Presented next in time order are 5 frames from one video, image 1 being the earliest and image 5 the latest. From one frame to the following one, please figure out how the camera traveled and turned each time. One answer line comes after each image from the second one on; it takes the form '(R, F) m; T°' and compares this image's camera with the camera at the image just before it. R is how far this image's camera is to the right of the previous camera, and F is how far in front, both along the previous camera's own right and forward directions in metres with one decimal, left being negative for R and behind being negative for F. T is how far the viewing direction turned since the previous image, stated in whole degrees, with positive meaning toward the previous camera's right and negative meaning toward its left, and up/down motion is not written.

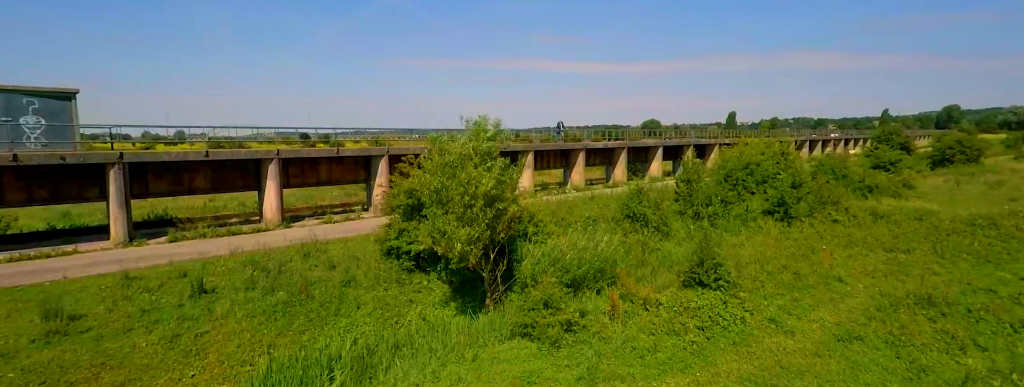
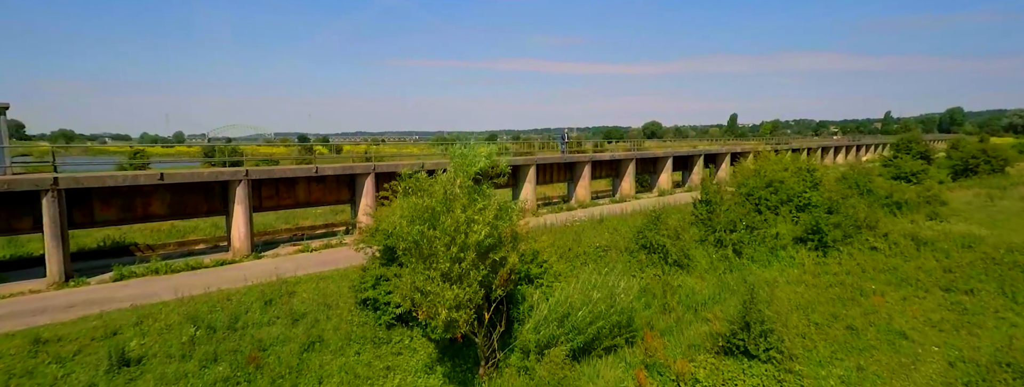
(0.0, +2.2) m; 0°
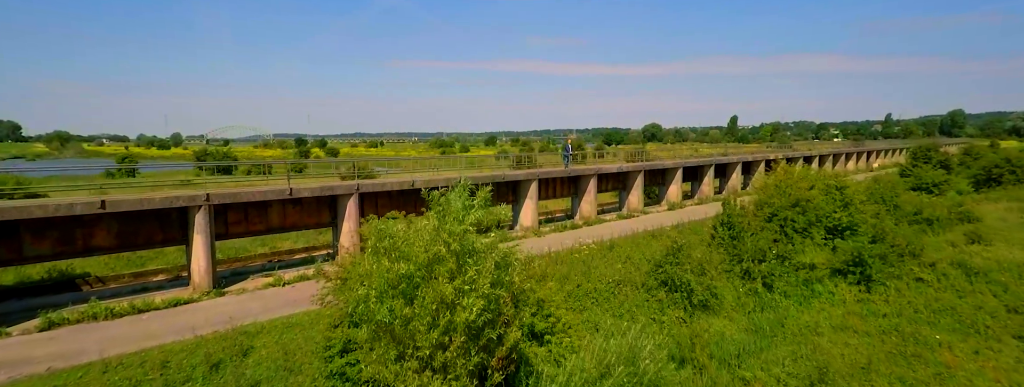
(0.0, +2.1) m; 0°
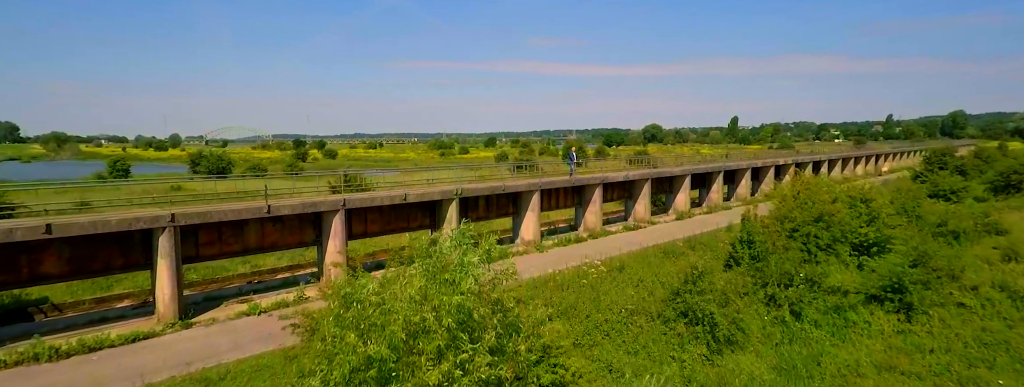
(0.0, +1.5) m; 0°
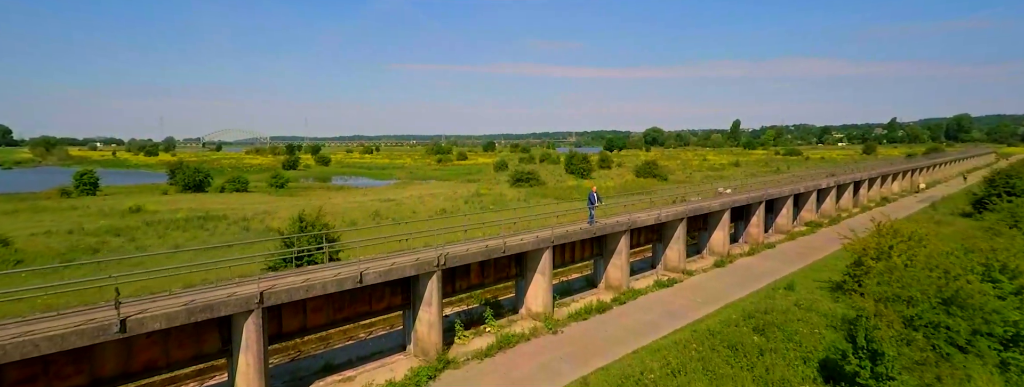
(-0.1, +5.4) m; 0°
